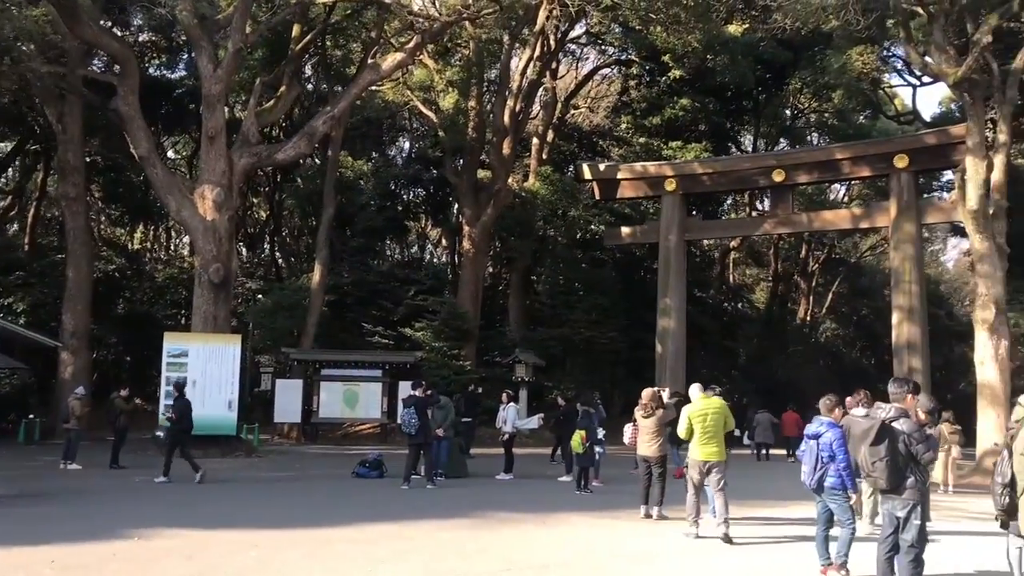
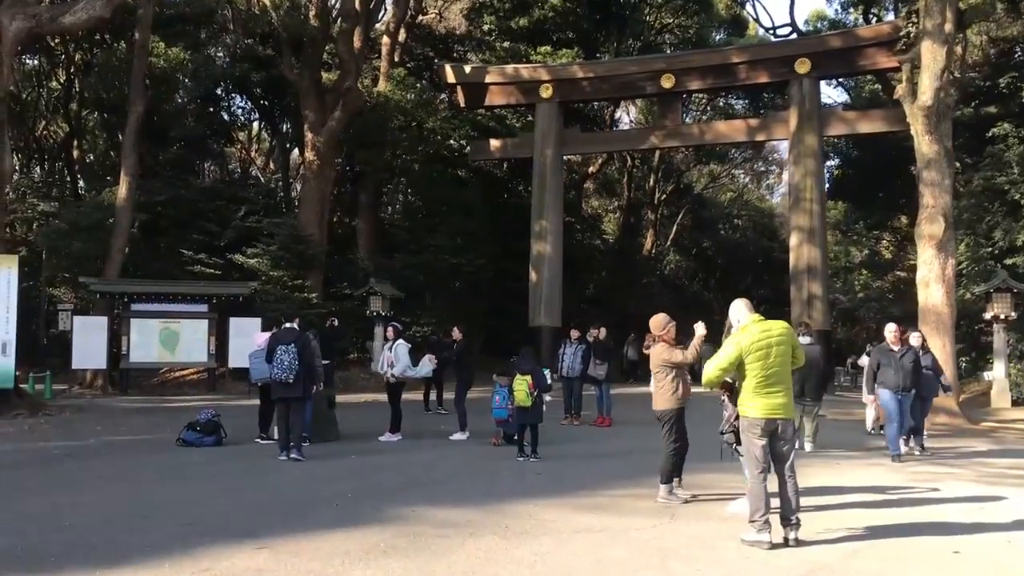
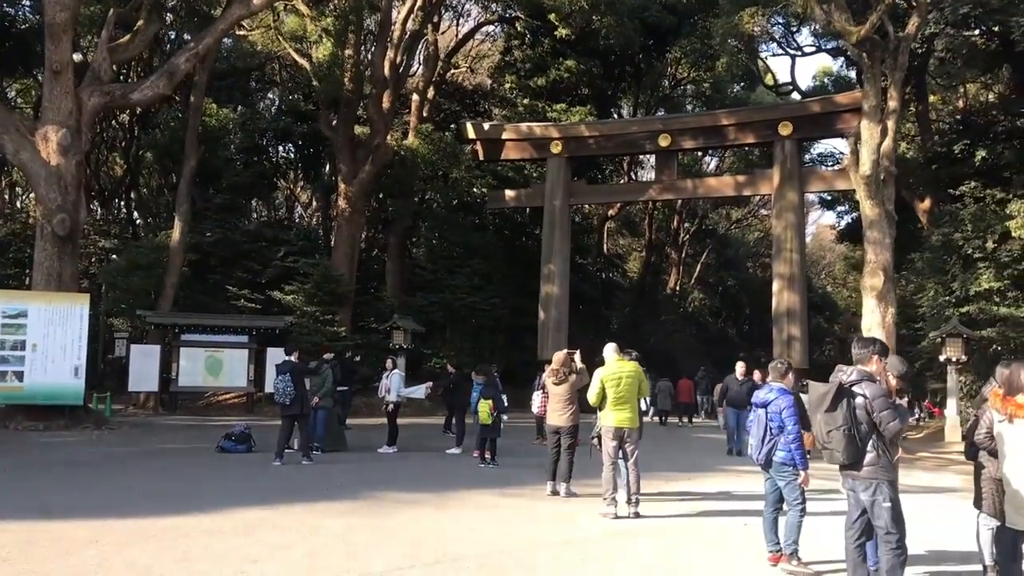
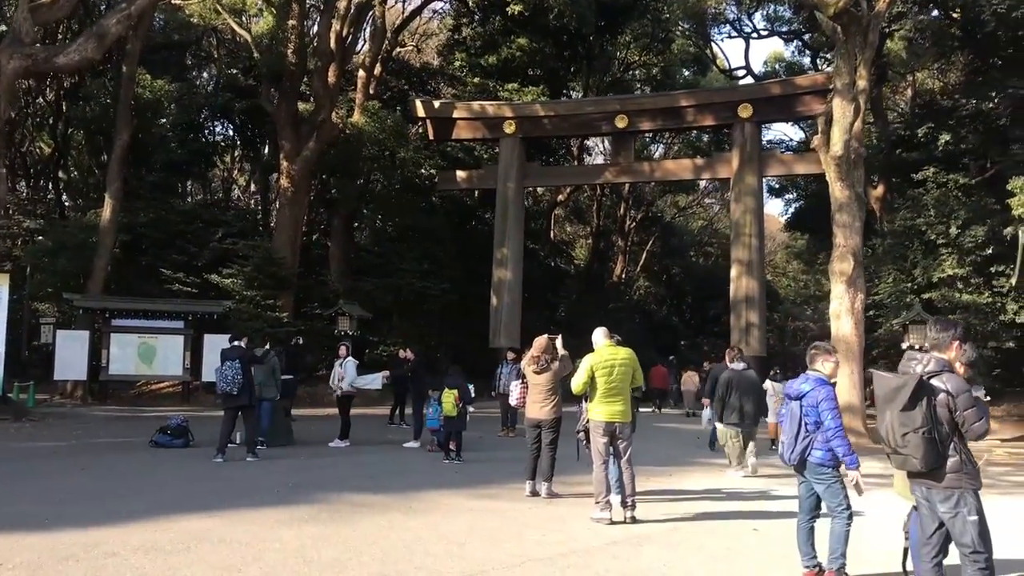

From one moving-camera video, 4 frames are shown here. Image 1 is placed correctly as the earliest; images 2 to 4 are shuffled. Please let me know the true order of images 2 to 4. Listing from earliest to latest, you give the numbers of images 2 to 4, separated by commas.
3, 4, 2
